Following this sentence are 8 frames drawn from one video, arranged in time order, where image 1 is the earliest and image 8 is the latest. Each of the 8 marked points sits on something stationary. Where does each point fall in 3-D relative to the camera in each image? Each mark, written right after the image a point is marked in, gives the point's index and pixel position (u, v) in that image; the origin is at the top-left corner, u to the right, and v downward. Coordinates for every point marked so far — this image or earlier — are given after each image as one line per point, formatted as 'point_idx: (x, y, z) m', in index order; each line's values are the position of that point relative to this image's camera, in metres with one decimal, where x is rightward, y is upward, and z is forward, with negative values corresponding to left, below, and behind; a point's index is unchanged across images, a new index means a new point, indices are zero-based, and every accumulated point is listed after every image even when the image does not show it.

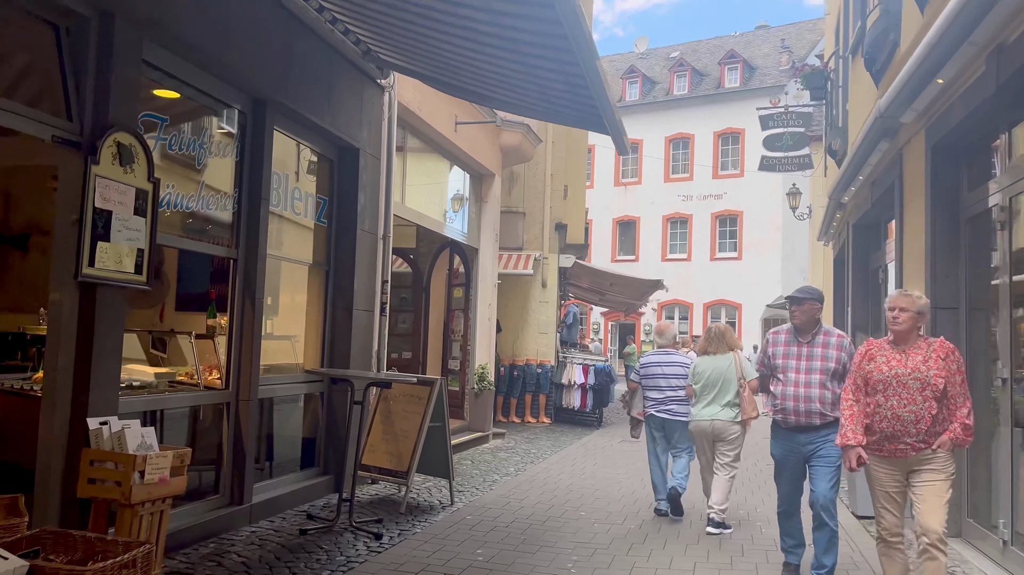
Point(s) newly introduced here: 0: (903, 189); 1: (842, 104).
0: (+3.3, +0.8, +6.8) m
1: (+4.4, +2.5, +10.9) m
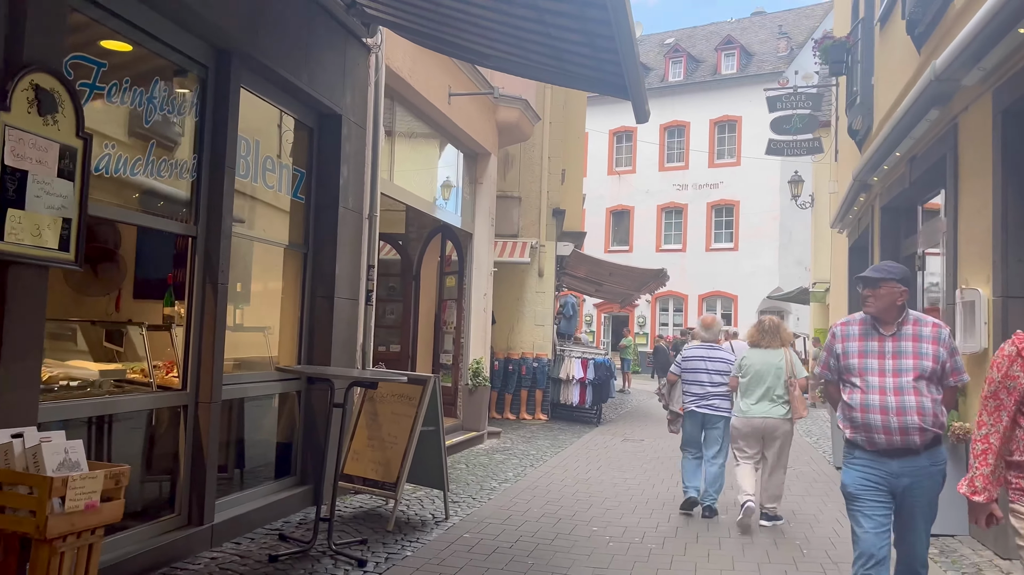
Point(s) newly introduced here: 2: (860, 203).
0: (+3.3, +0.9, +6.0) m
1: (+4.4, +2.6, +10.1) m
2: (+4.3, +1.0, +10.0) m
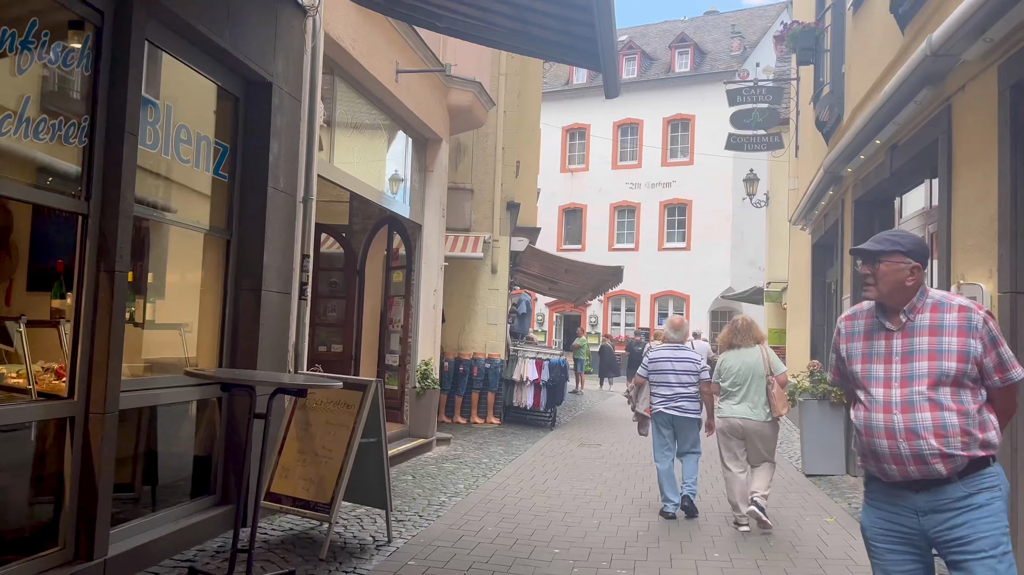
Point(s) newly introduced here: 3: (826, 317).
0: (+3.0, +1.0, +5.5) m
1: (+3.8, +2.6, +9.7) m
2: (+3.7, +1.1, +9.6) m
3: (+4.5, -0.4, +11.8) m
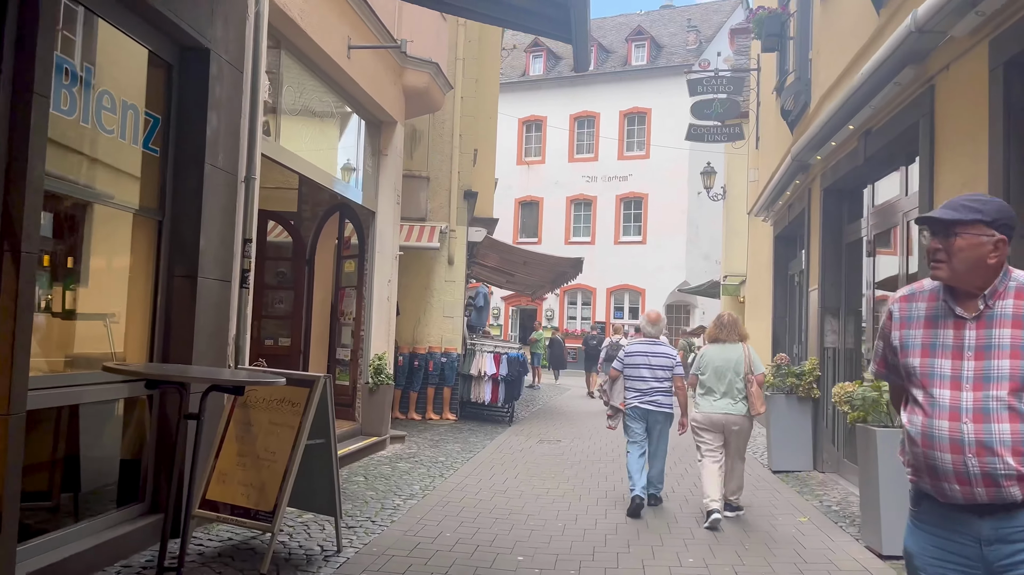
0: (+2.7, +1.0, +5.3) m
1: (+3.4, +2.7, +9.5) m
2: (+3.3, +1.2, +9.4) m
3: (+3.9, -0.3, +11.6) m
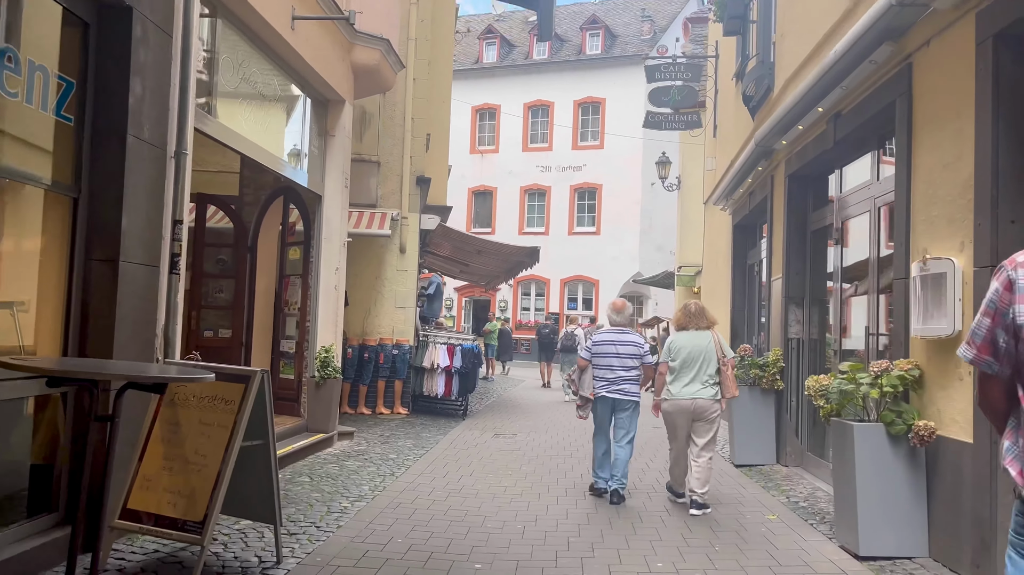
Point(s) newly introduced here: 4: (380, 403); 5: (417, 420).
0: (+2.5, +1.1, +5.0) m
1: (+2.9, +2.9, +9.2) m
2: (+2.8, +1.3, +9.2) m
3: (+3.3, -0.2, +11.4) m
4: (-1.9, -1.7, +12.0) m
5: (-1.4, -1.9, +11.7) m
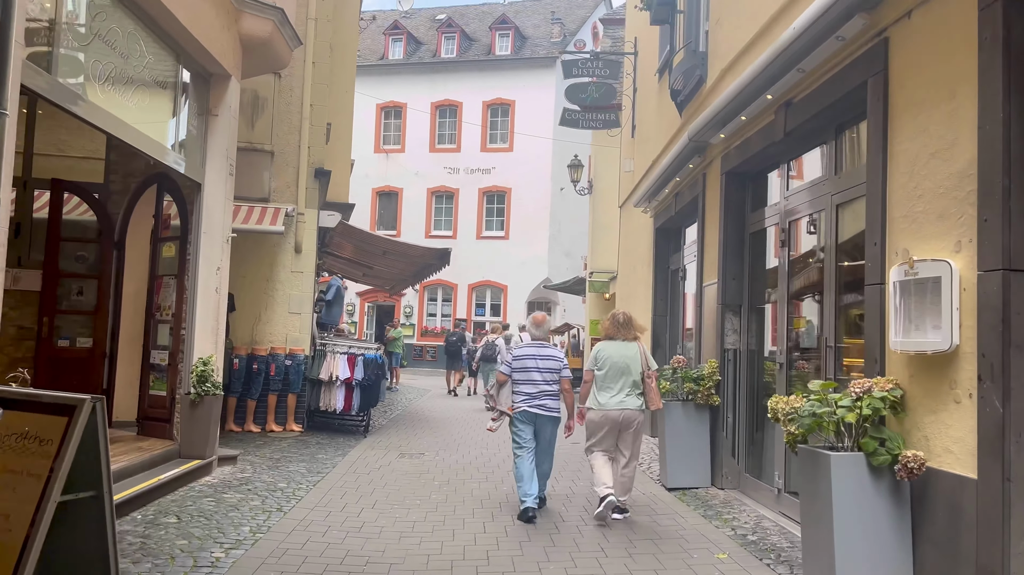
0: (+2.0, +1.1, +4.4) m
1: (+1.9, +2.8, +8.6) m
2: (+1.8, +1.2, +8.5) m
3: (+2.1, -0.3, +10.9) m
4: (-3.2, -1.7, +10.8) m
5: (-2.6, -1.9, +10.5) m
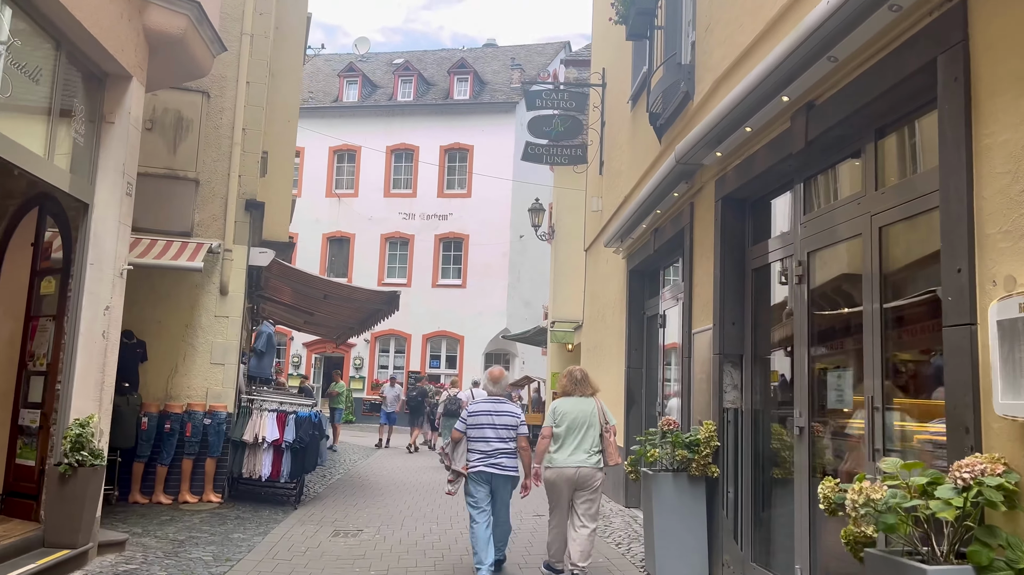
0: (+1.9, +0.9, +3.3) m
1: (+1.5, +2.3, +7.6) m
2: (+1.5, +0.8, +7.4) m
3: (+1.6, -0.8, +9.7) m
4: (-3.7, -2.3, +9.2) m
5: (-3.1, -2.5, +9.0) m
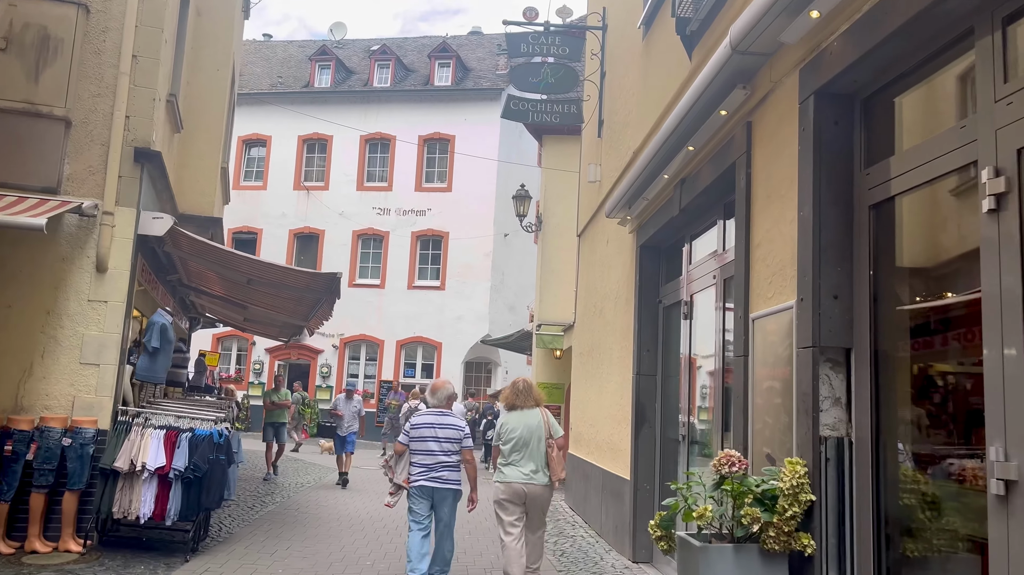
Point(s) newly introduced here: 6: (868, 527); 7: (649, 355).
0: (+1.7, +1.2, +1.0) m
1: (+1.4, +2.5, +5.3) m
2: (+1.2, +1.0, +5.1) m
3: (+1.3, -0.7, +7.3) m
4: (-4.0, -2.0, +6.7) m
5: (-3.3, -2.2, +6.5) m
6: (+1.5, -1.0, +3.5) m
7: (+1.2, -0.6, +7.3) m
